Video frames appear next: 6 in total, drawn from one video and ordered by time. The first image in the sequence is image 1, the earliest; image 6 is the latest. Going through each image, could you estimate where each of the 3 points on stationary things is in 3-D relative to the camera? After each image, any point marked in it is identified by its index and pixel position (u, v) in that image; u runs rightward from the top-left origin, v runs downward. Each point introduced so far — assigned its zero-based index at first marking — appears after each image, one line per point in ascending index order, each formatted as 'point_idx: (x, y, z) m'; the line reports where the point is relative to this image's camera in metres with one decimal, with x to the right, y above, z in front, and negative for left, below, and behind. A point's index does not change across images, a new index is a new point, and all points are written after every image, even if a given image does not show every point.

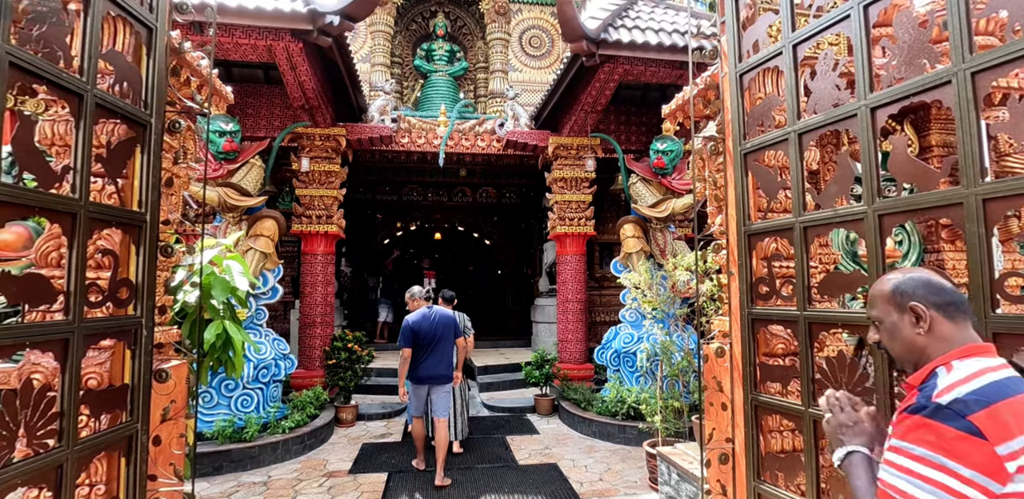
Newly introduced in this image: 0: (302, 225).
0: (-2.7, +0.3, +6.6) m
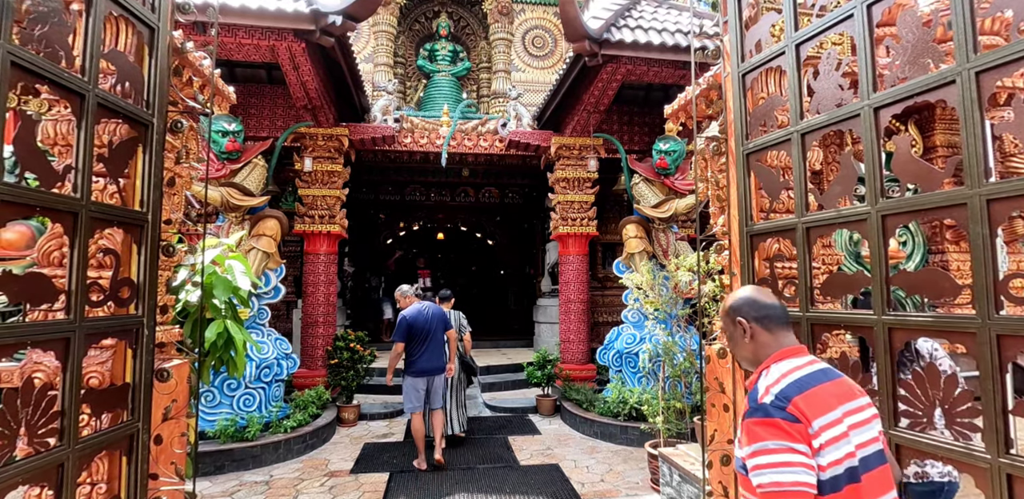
0: (-2.7, +0.3, +6.6) m
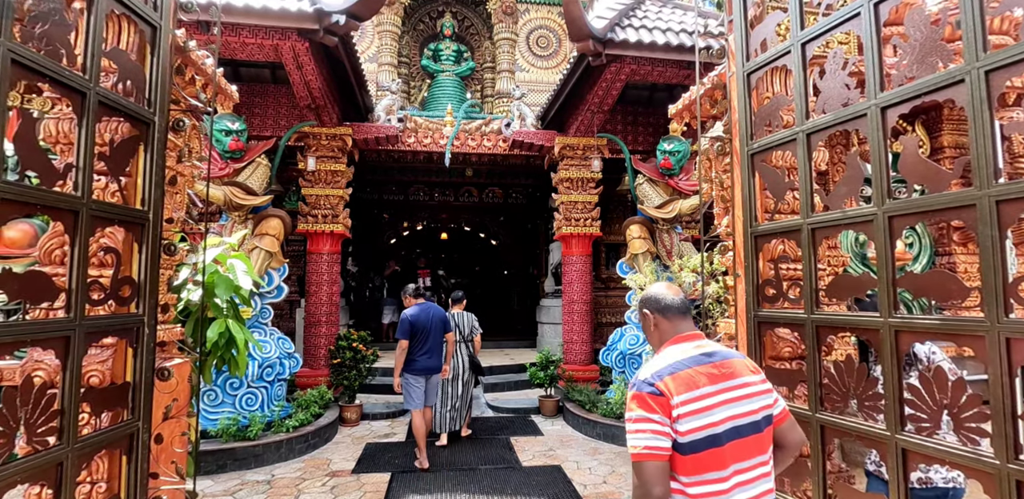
0: (-2.6, +0.3, +6.6) m
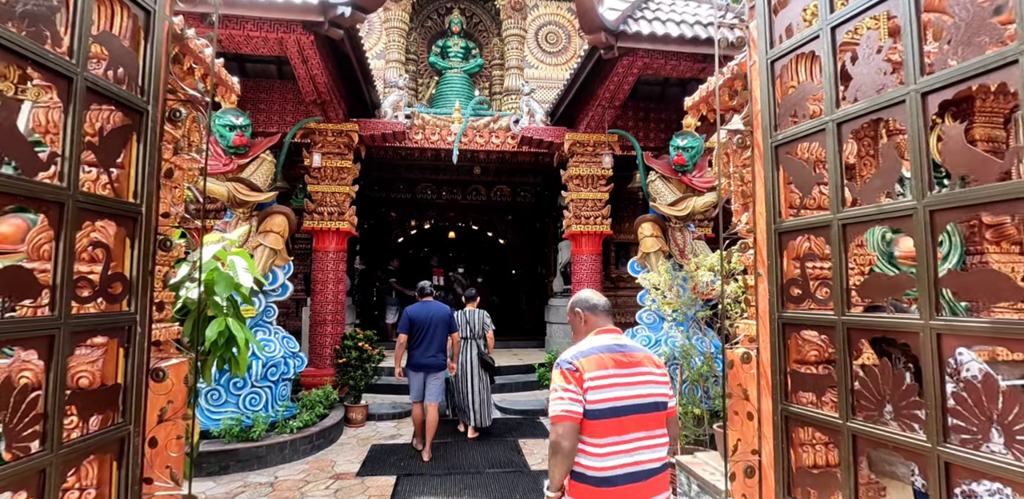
0: (-2.5, +0.4, +6.5) m
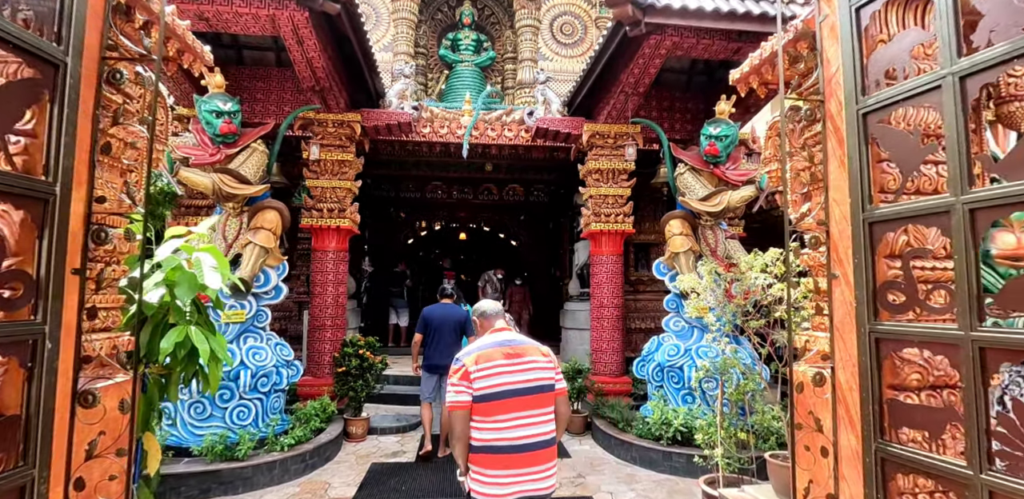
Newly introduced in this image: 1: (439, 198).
0: (-2.3, +0.4, +6.0) m
1: (-1.6, +1.1, +11.1) m
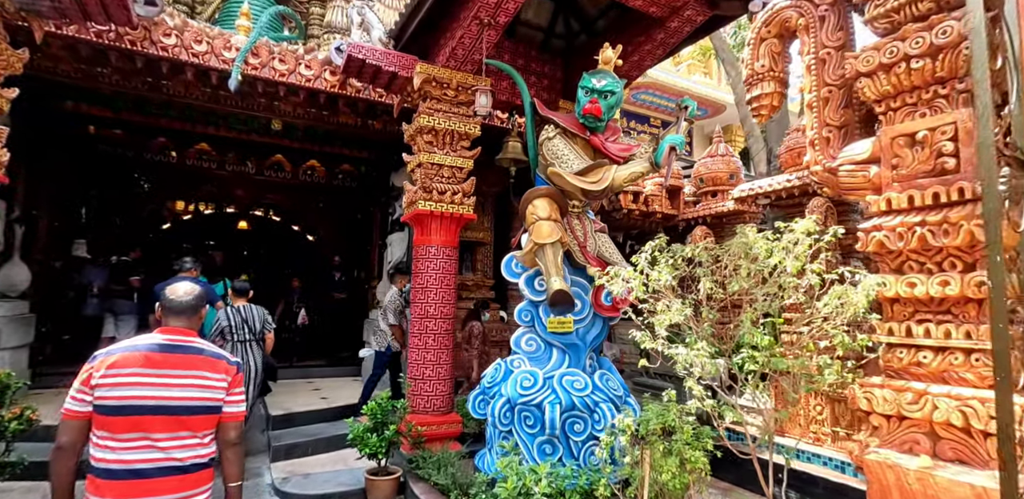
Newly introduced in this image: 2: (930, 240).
0: (-3.8, +0.7, +3.1) m
1: (-4.9, +1.4, +8.1) m
2: (+1.3, 0.0, +1.7) m
